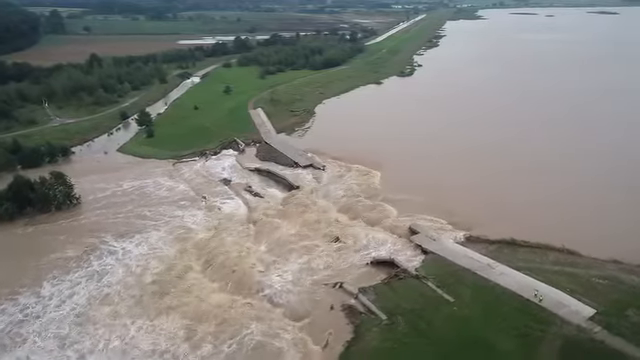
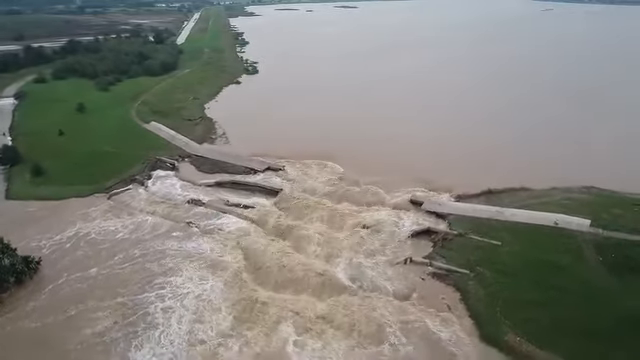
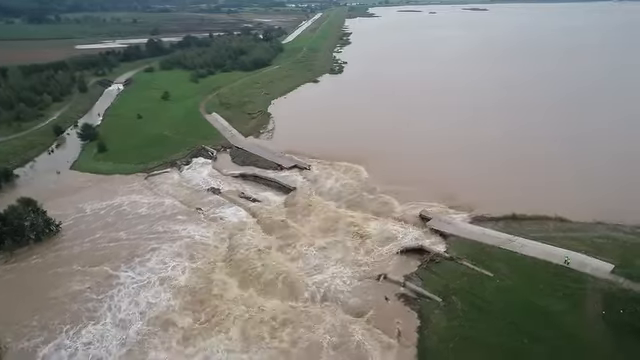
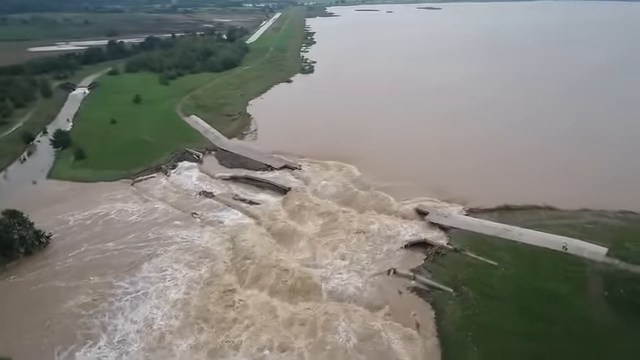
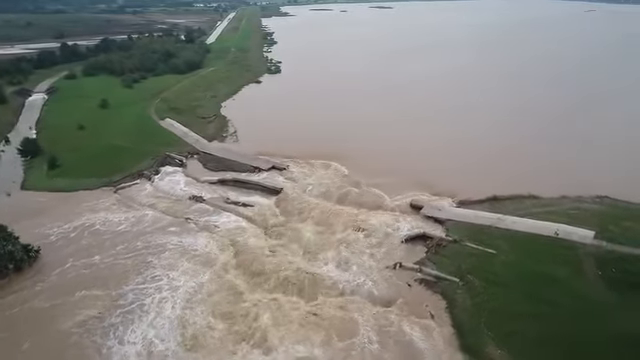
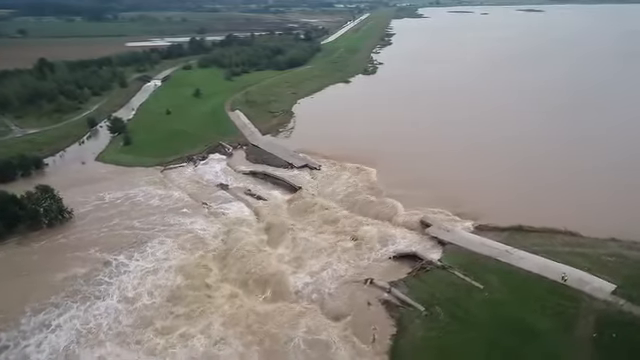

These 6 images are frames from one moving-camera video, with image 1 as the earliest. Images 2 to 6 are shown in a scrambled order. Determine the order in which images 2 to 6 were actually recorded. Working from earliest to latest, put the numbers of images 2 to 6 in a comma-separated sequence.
6, 3, 4, 5, 2
